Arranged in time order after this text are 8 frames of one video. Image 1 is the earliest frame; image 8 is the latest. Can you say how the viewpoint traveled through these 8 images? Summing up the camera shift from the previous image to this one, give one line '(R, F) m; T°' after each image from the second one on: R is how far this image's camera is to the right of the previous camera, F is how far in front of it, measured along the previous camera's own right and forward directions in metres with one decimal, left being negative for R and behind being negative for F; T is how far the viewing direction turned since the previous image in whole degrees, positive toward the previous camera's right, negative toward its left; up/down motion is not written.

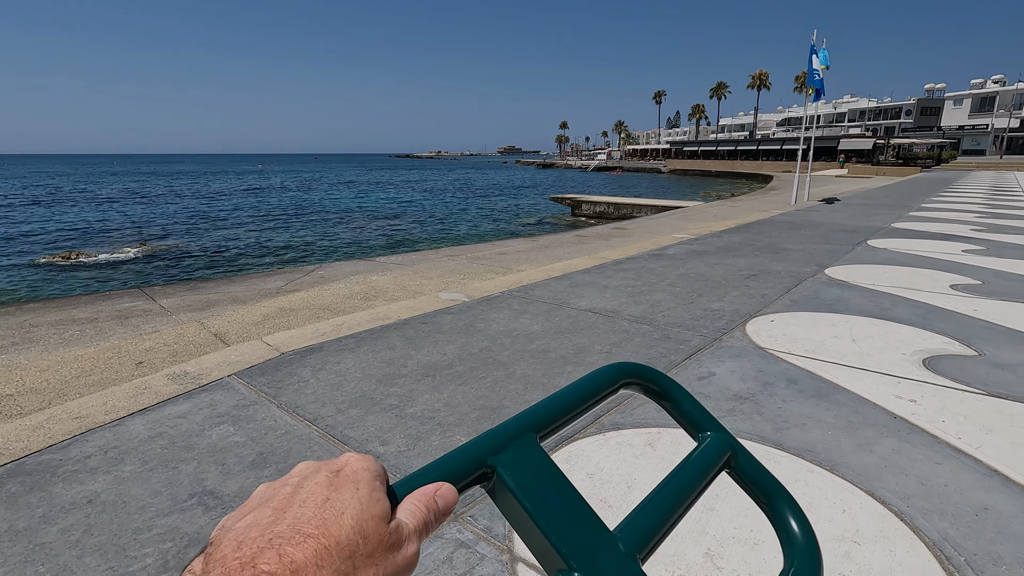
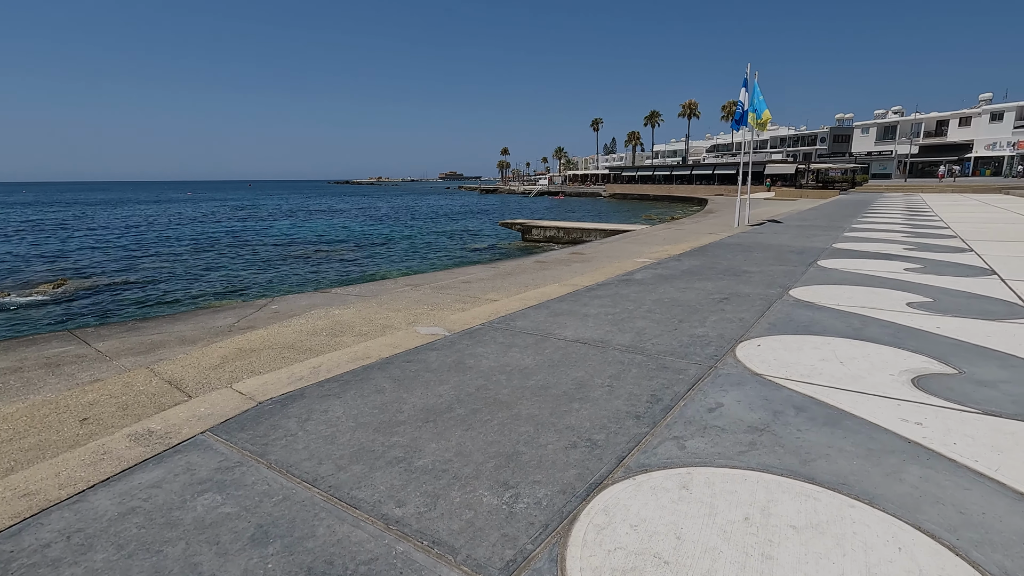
(-0.3, +0.1) m; +6°
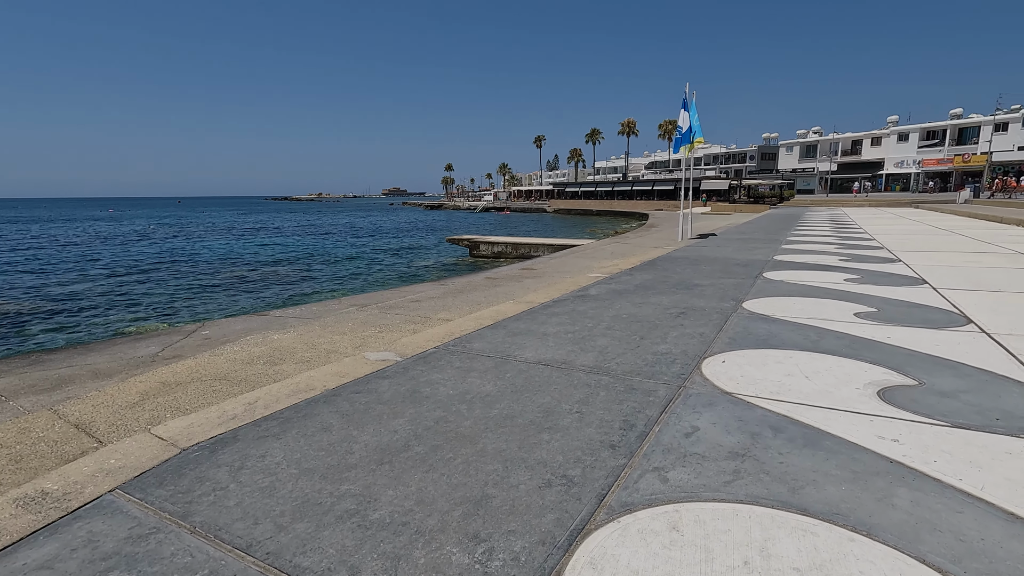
(-0.1, +0.2) m; +6°
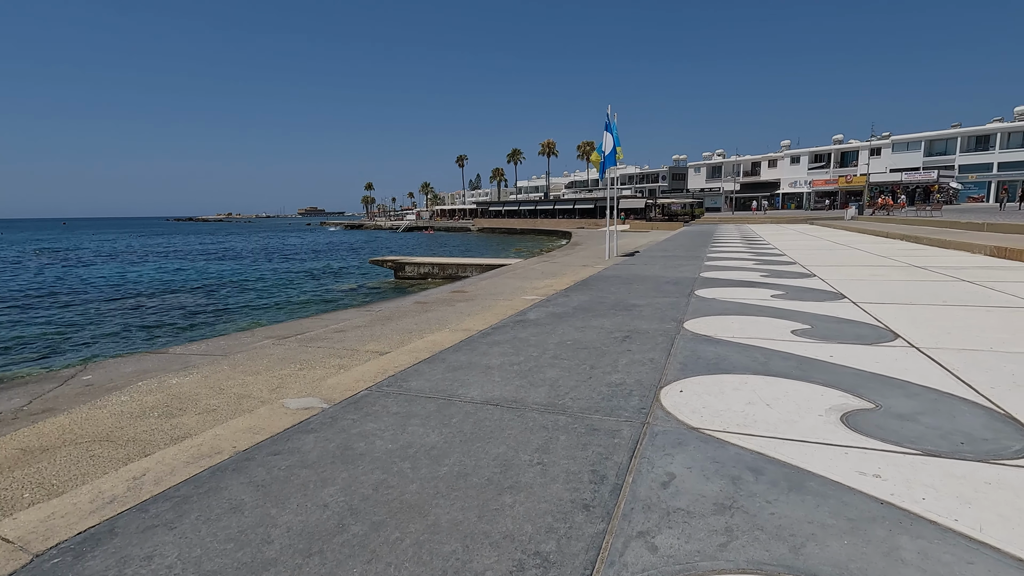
(-0.1, +0.3) m; +8°
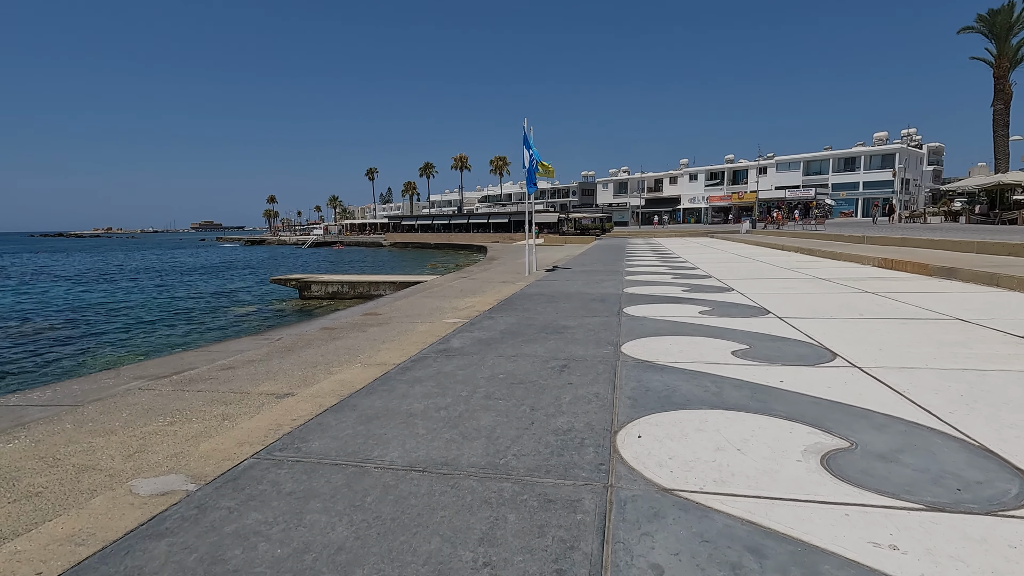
(-0.1, +0.6) m; +9°
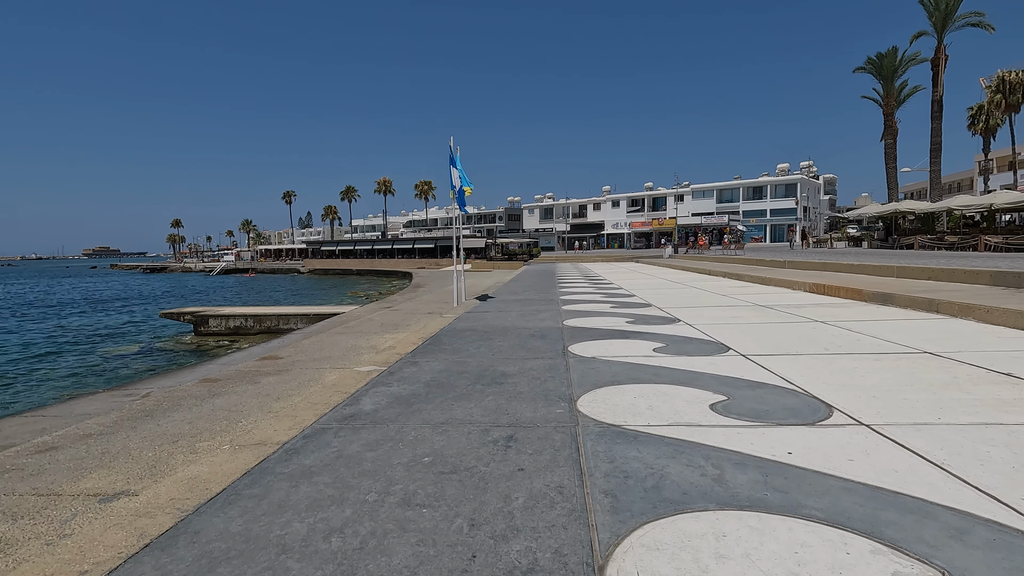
(0.0, +1.0) m; +8°
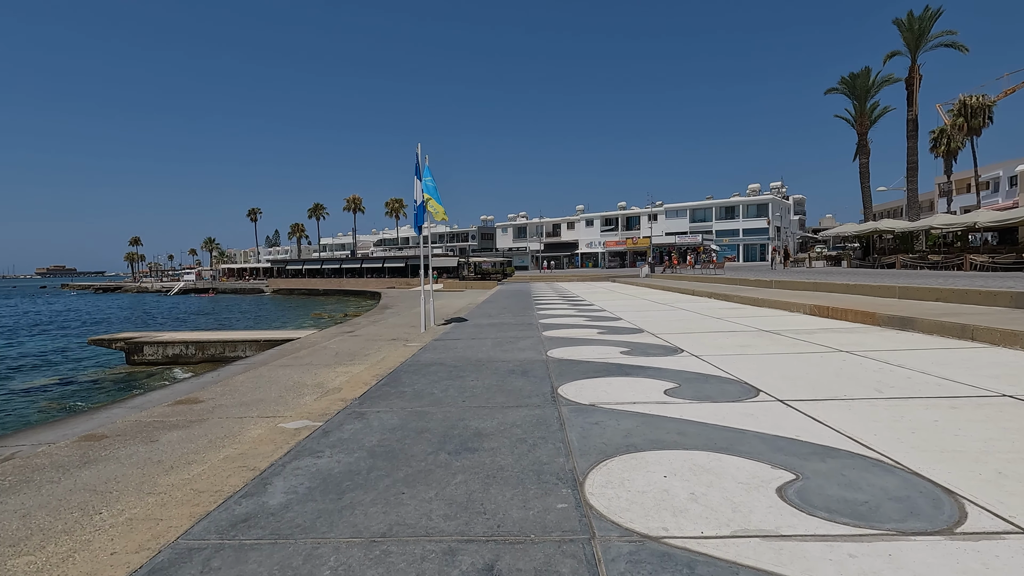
(0.0, +1.2) m; +3°
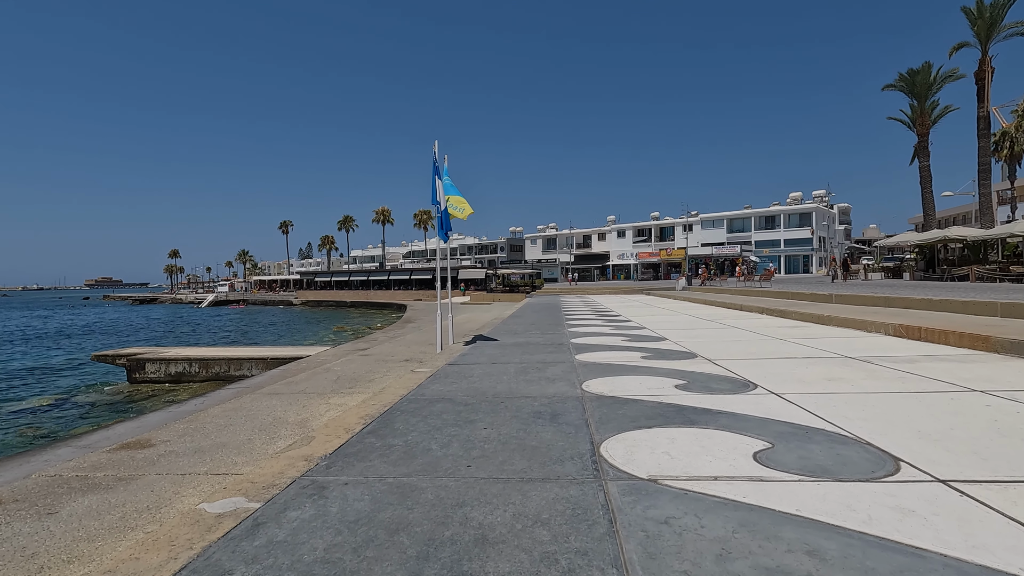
(0.0, +1.3) m; -3°
